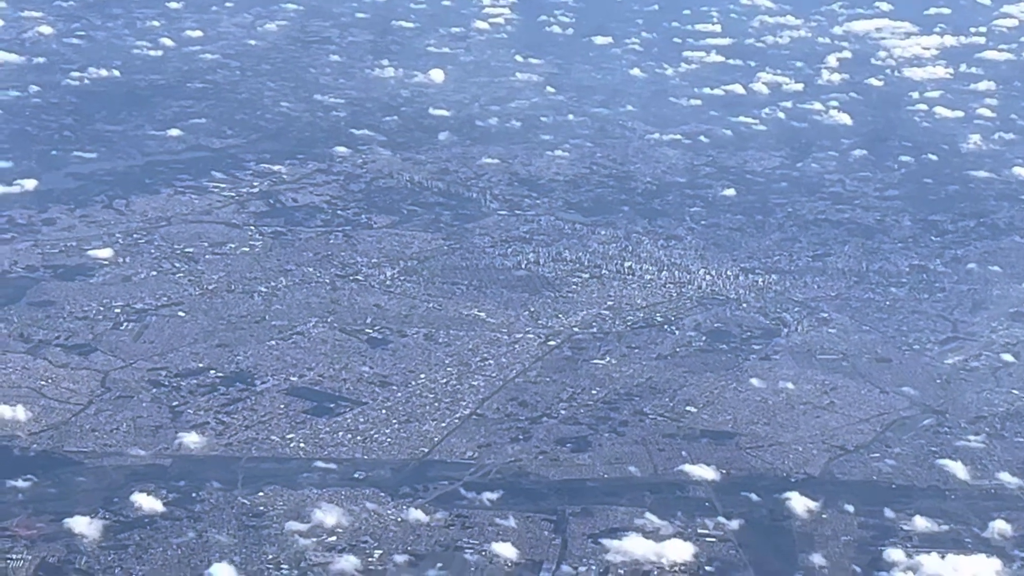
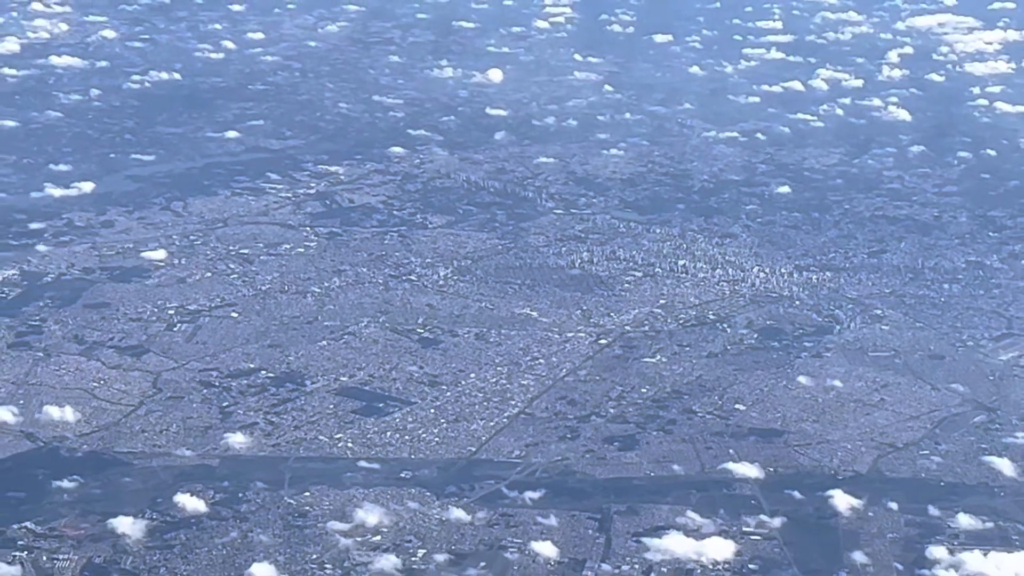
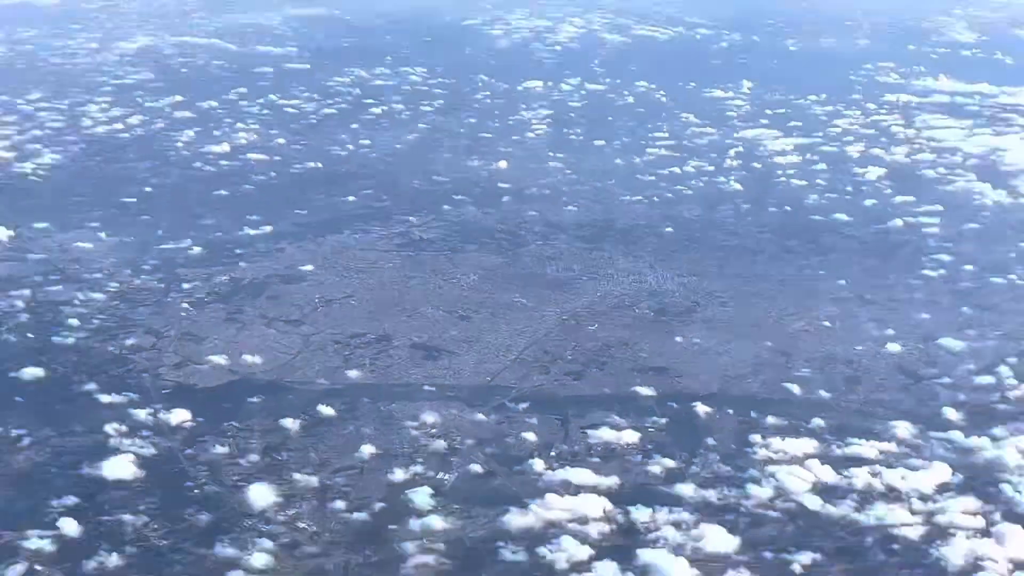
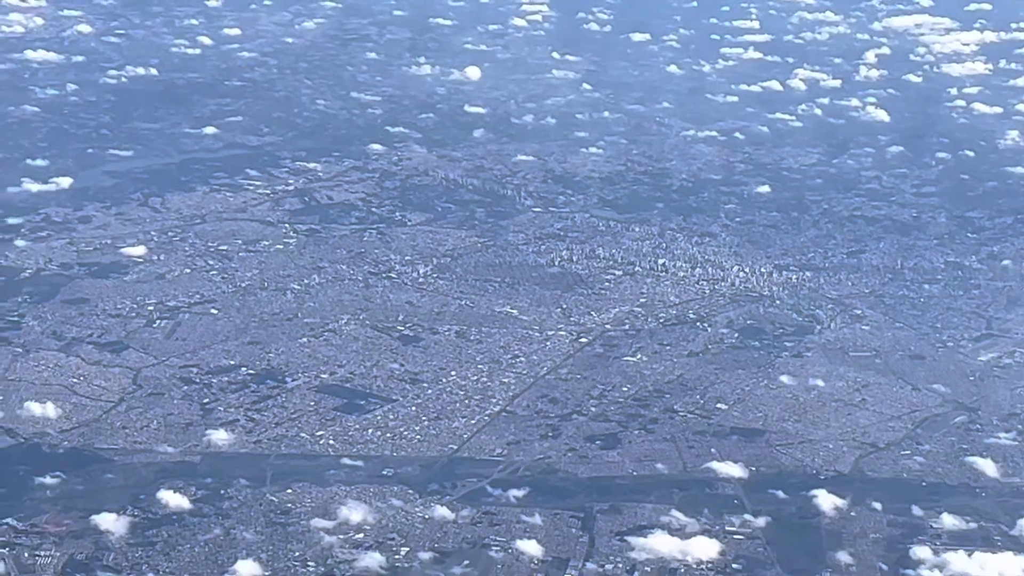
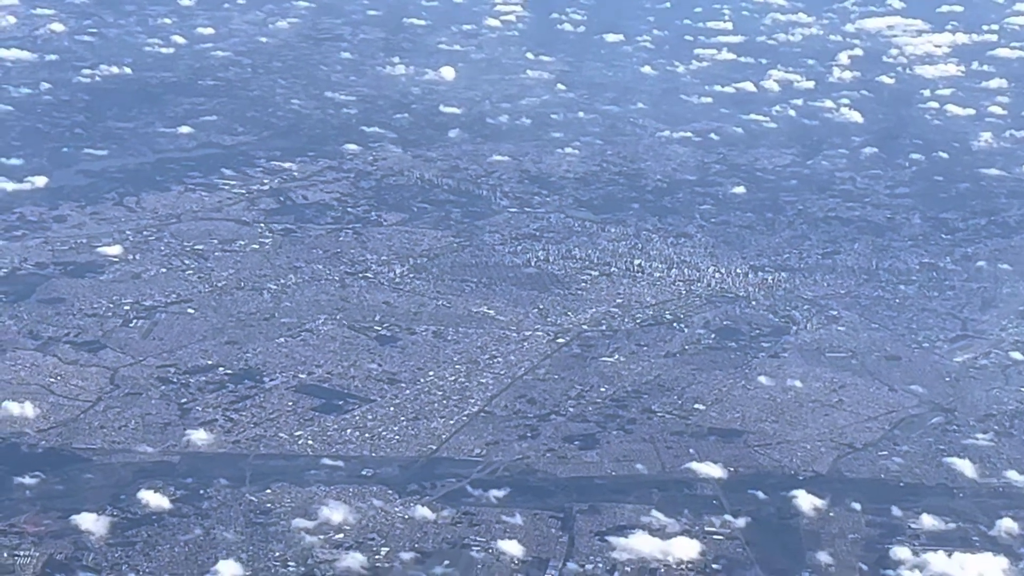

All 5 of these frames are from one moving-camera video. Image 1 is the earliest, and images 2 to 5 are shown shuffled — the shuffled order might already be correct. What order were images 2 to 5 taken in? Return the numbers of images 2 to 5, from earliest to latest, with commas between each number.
5, 4, 2, 3
